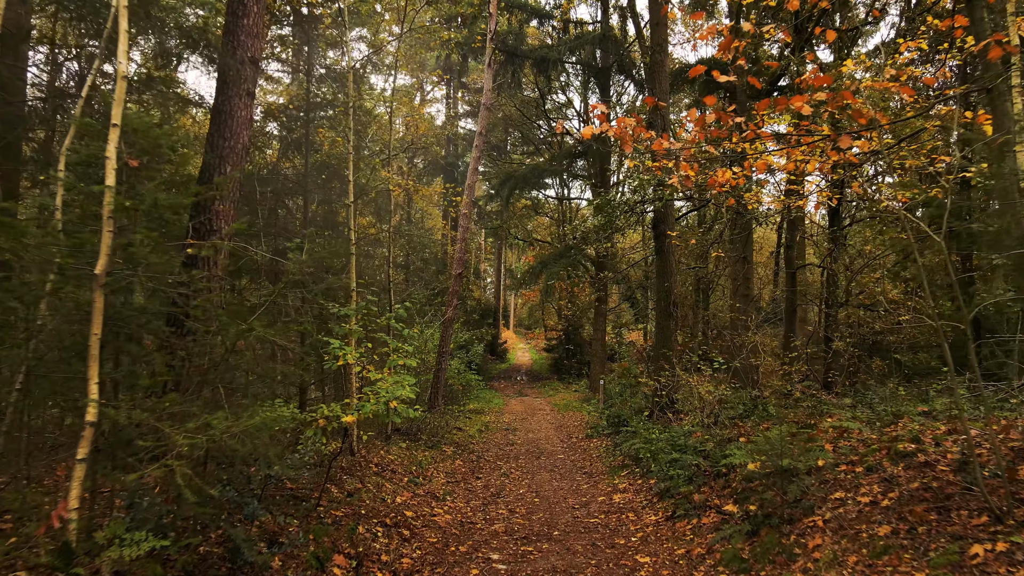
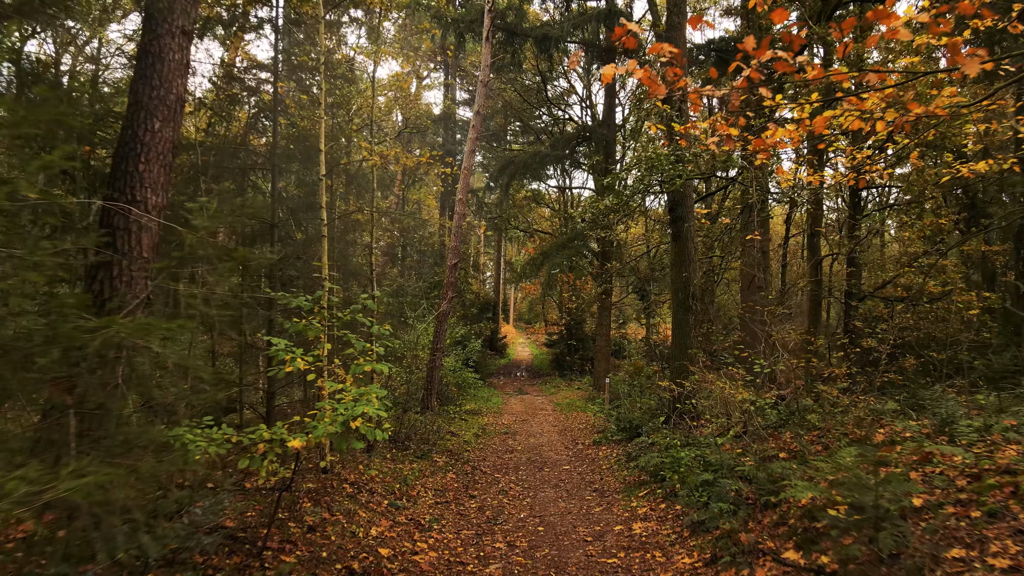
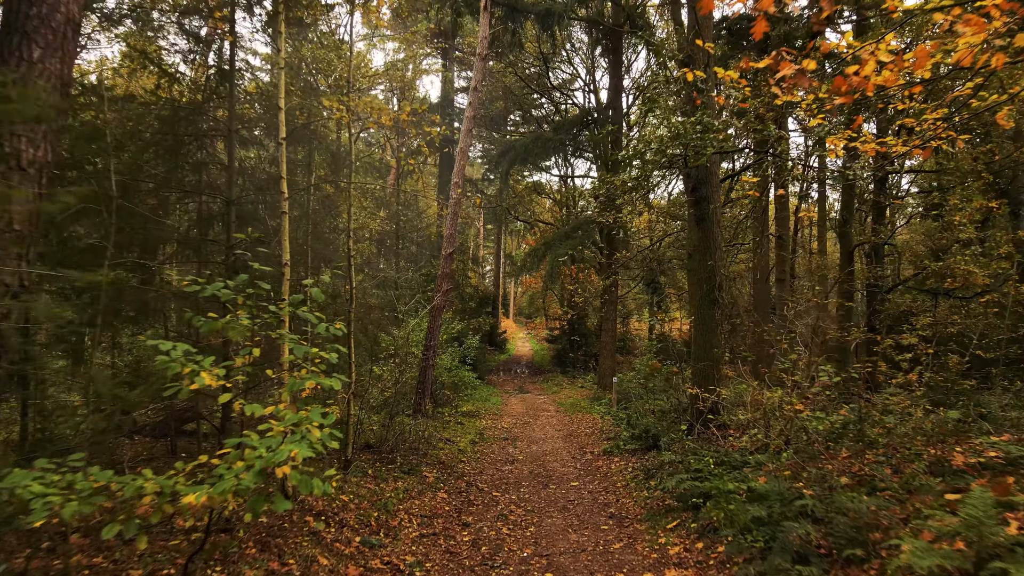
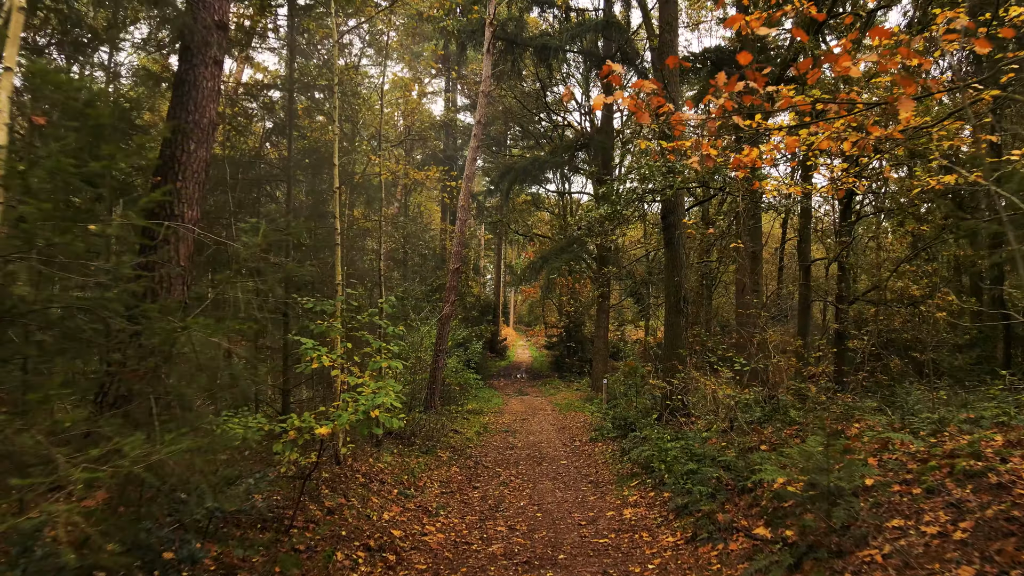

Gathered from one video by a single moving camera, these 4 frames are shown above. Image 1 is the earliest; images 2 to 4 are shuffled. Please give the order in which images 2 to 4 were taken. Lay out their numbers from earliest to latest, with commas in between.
4, 2, 3
